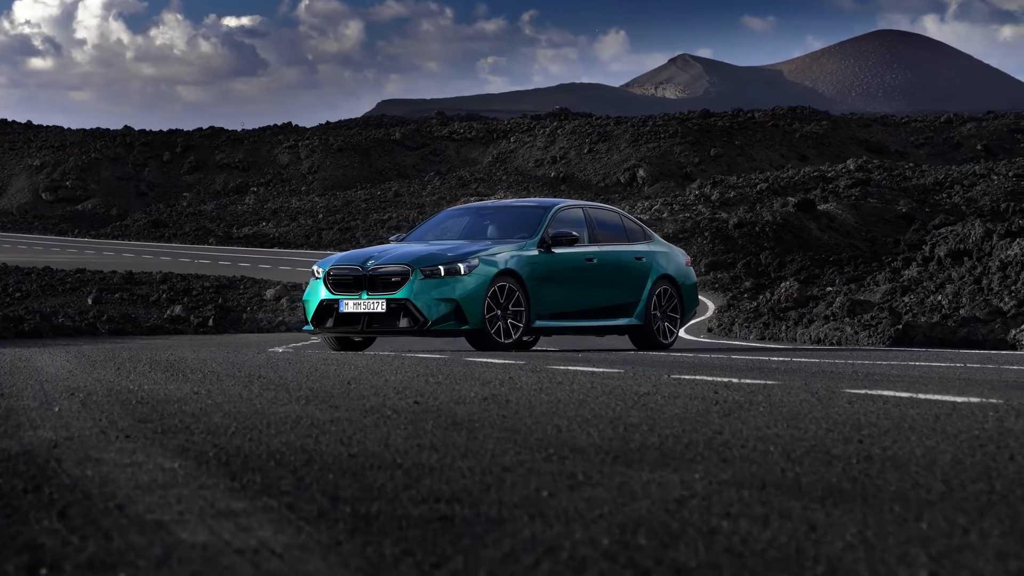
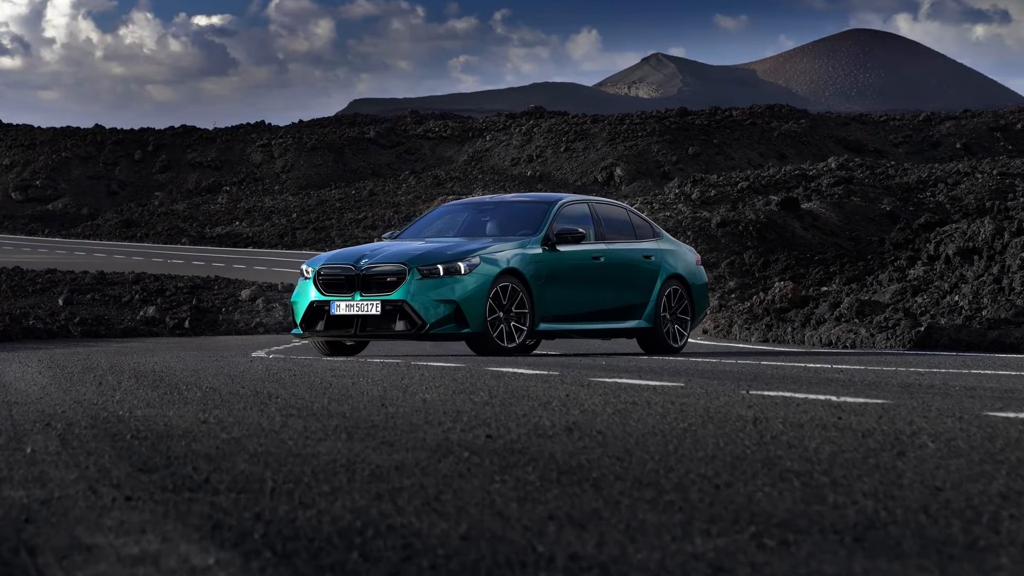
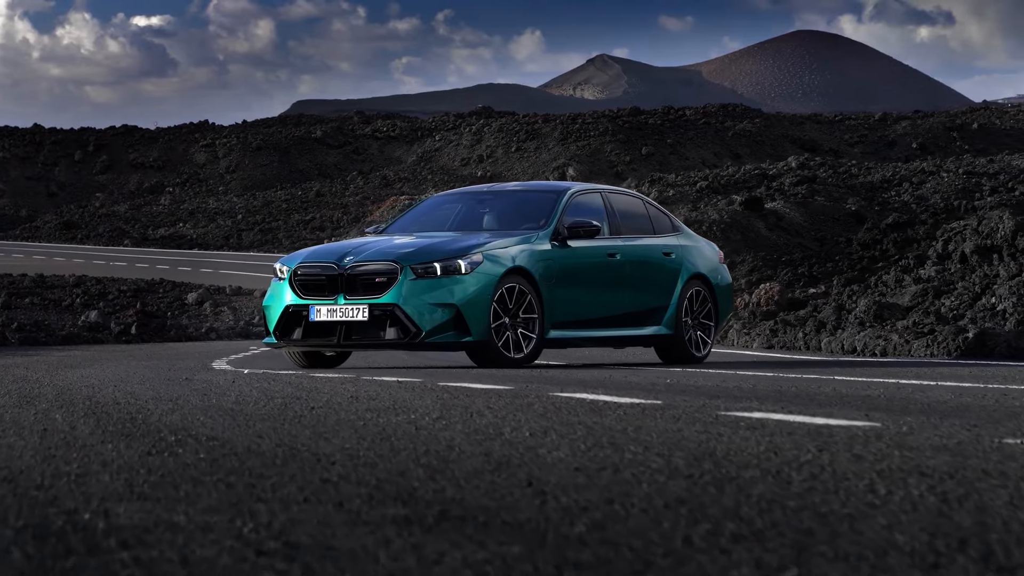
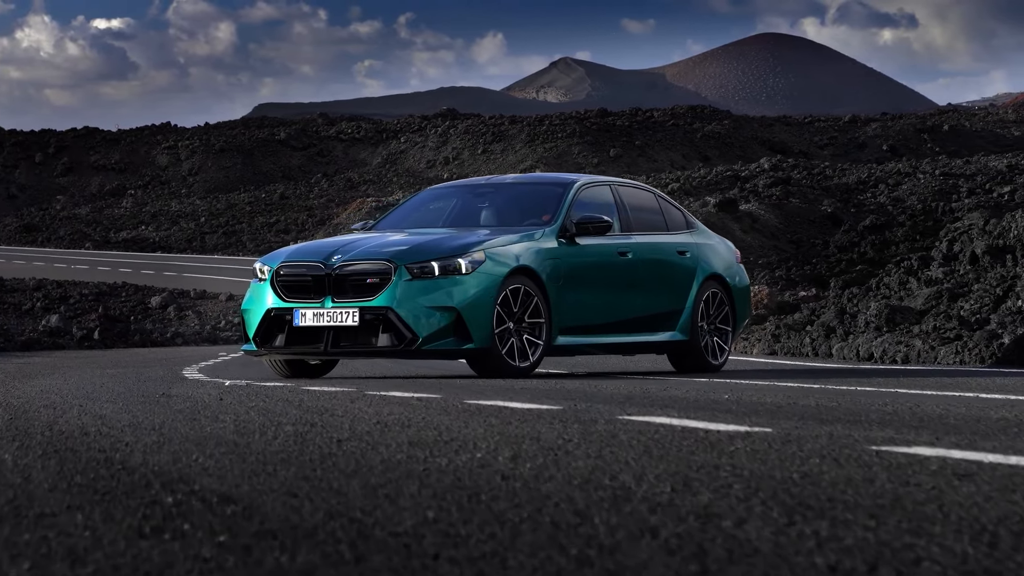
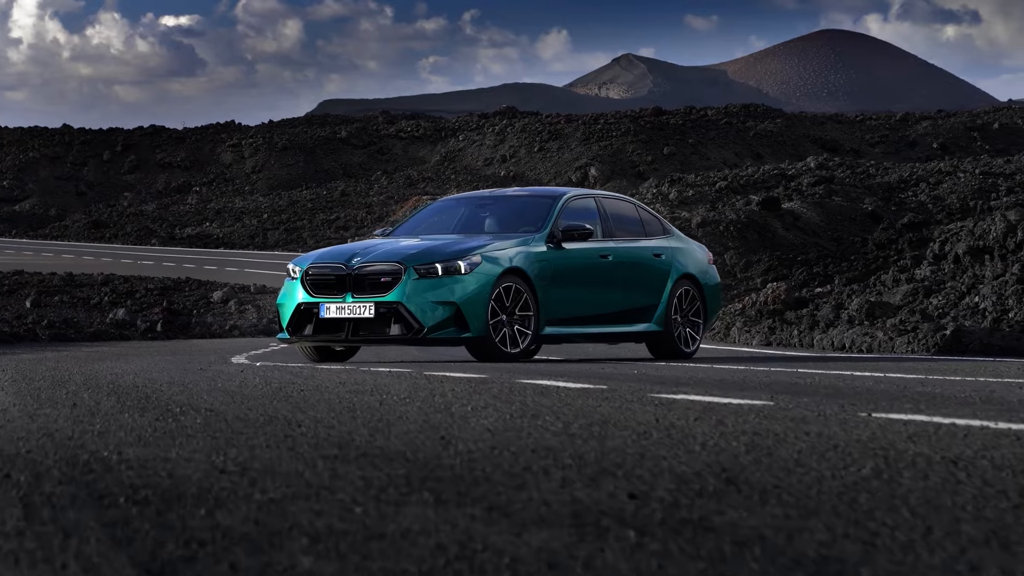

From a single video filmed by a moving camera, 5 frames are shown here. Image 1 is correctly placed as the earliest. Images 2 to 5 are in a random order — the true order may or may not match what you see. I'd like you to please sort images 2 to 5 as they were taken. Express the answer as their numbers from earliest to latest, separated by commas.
2, 5, 3, 4
